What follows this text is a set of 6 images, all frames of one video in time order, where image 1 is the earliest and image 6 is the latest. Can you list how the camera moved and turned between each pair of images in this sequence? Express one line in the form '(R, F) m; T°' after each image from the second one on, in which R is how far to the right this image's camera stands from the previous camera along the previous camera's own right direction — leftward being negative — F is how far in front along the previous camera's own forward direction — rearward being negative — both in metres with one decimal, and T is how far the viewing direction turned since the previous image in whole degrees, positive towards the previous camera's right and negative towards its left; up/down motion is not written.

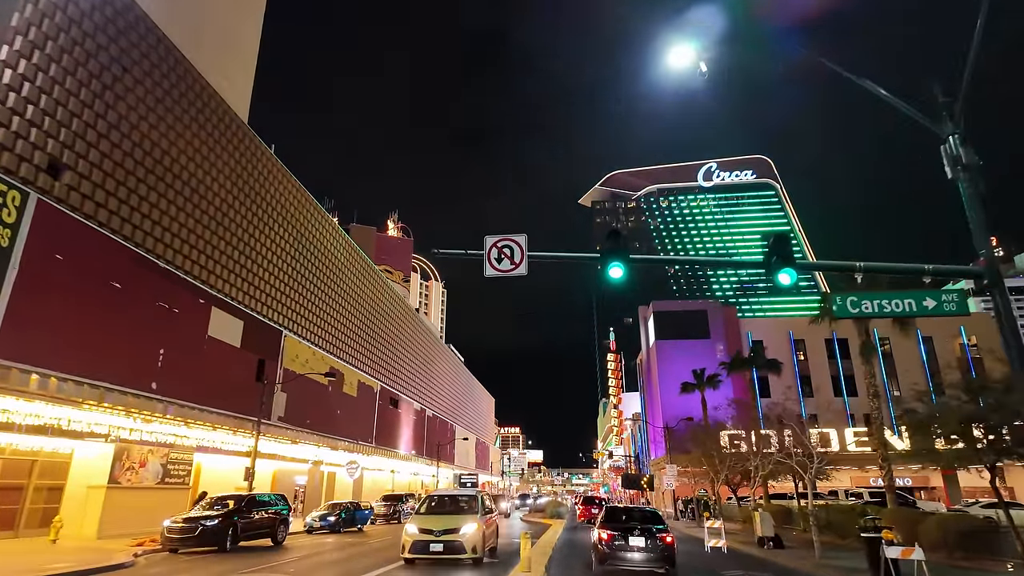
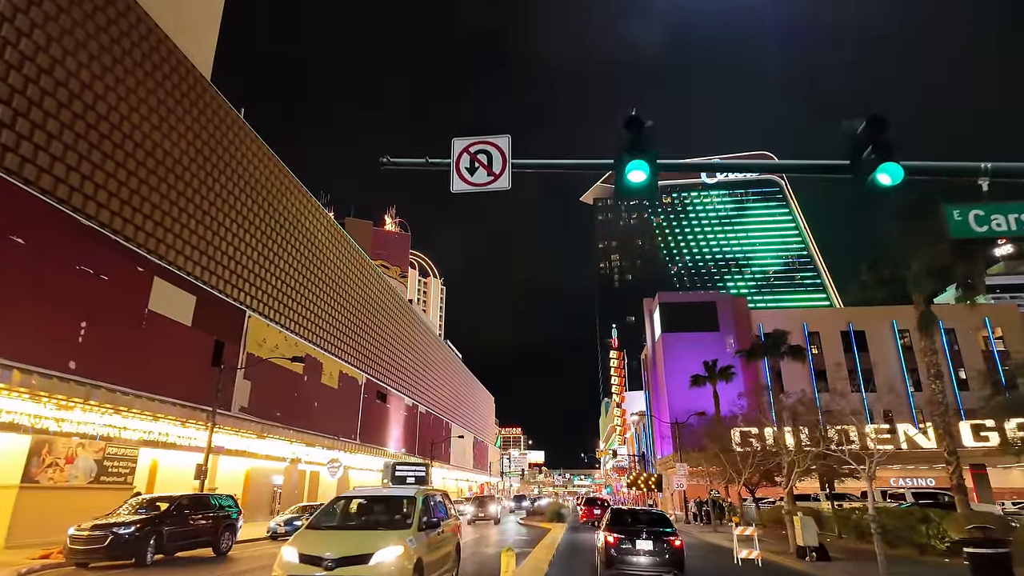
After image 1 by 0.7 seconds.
(+0.4, +3.8) m; 0°
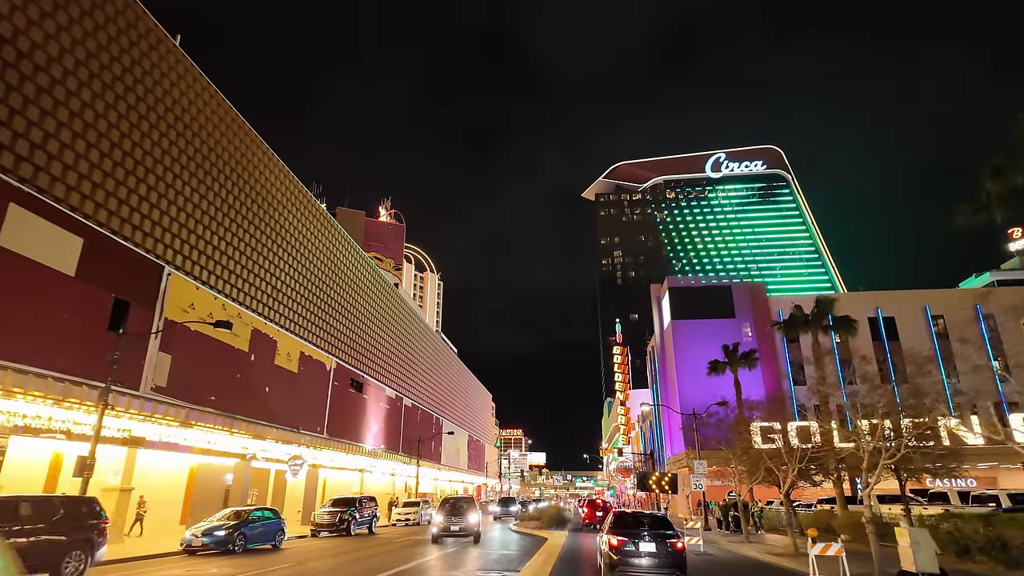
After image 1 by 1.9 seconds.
(+0.7, +5.9) m; 0°
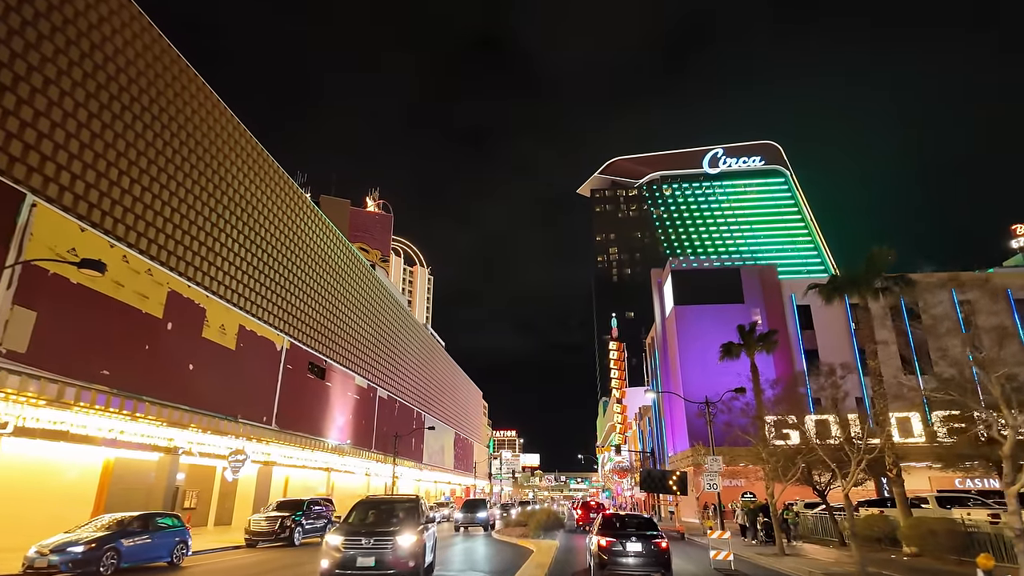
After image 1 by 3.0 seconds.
(+0.7, +5.5) m; +1°
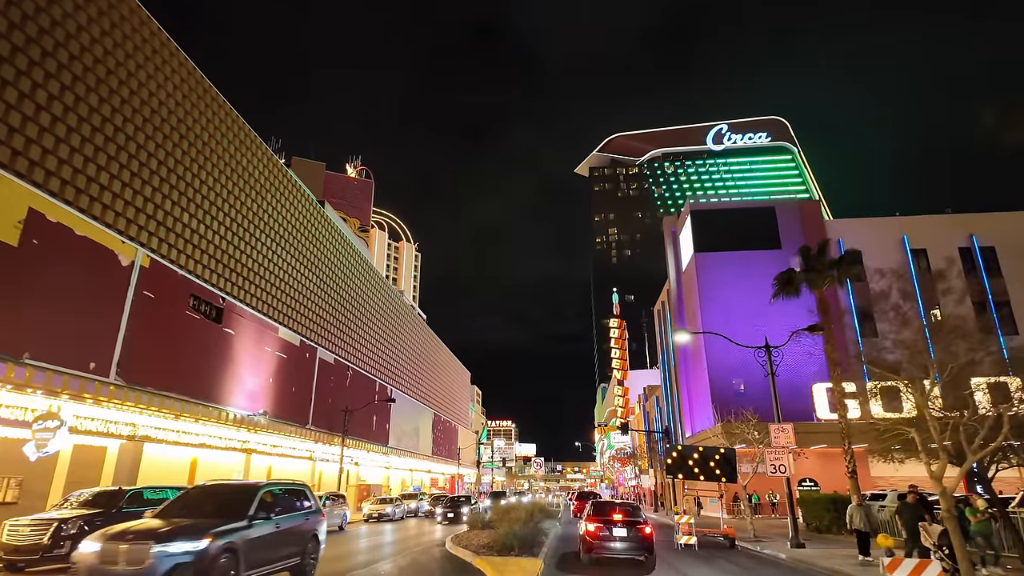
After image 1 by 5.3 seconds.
(+1.2, +10.8) m; 0°
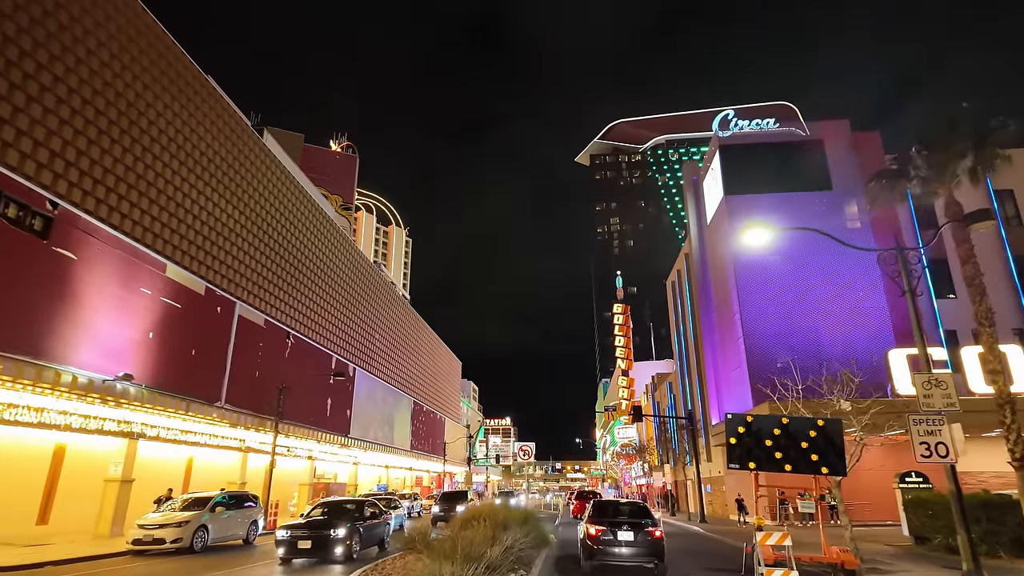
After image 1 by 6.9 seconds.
(+1.0, +9.0) m; 0°
